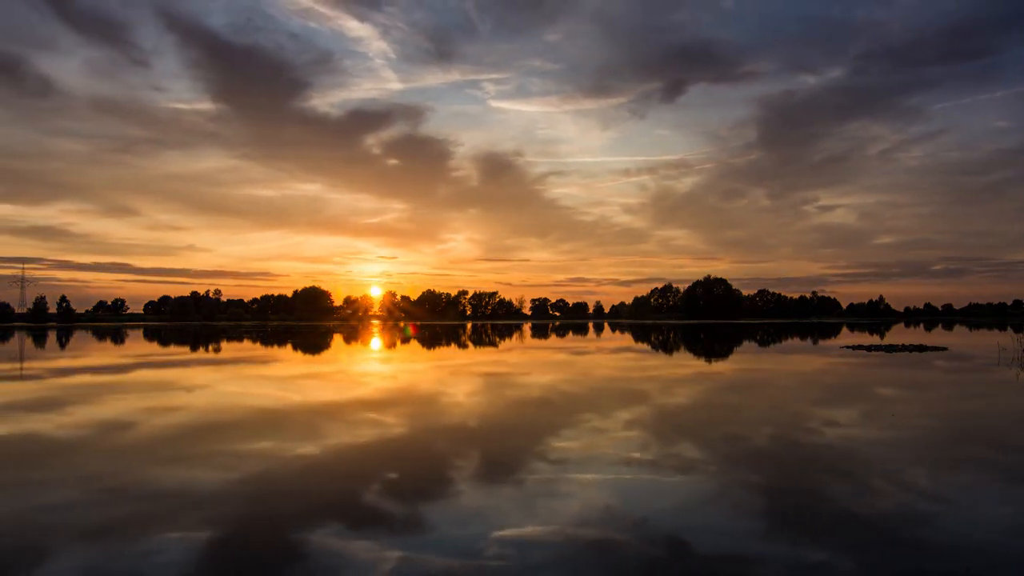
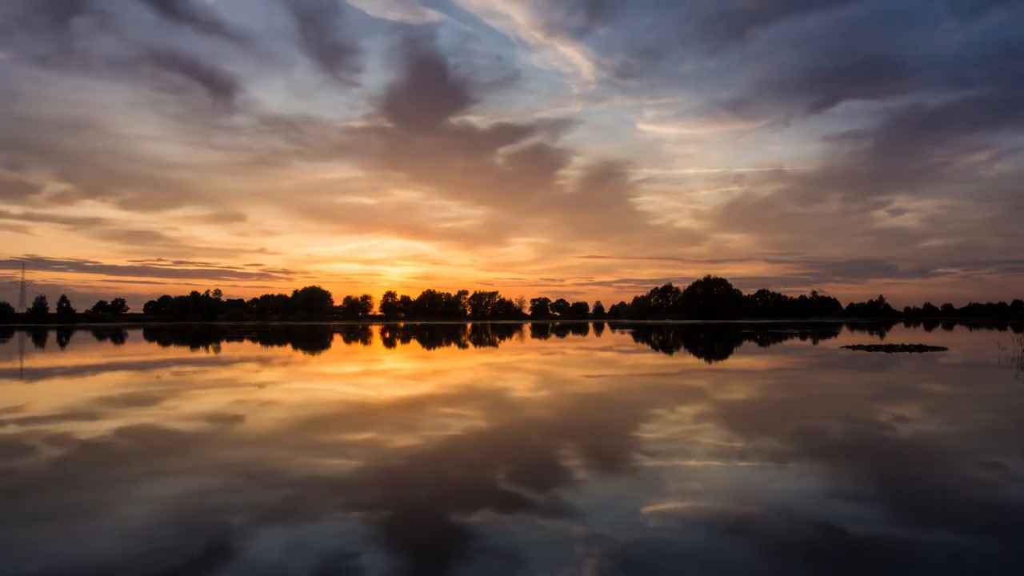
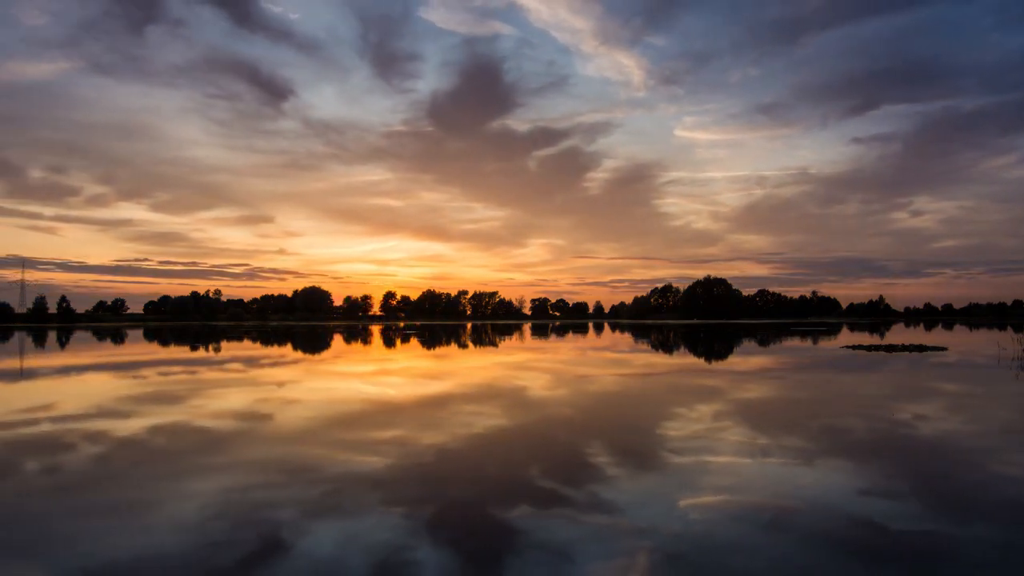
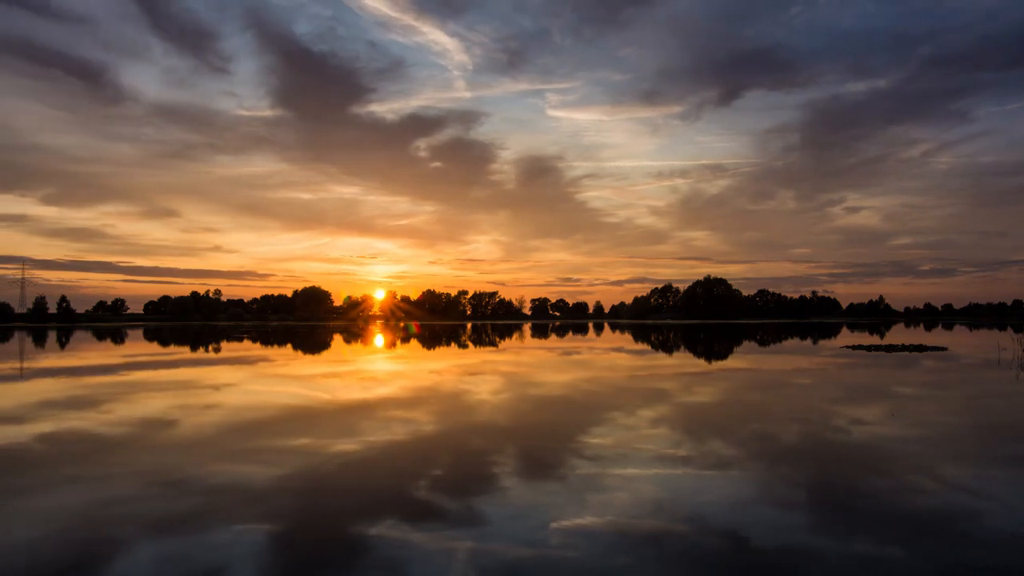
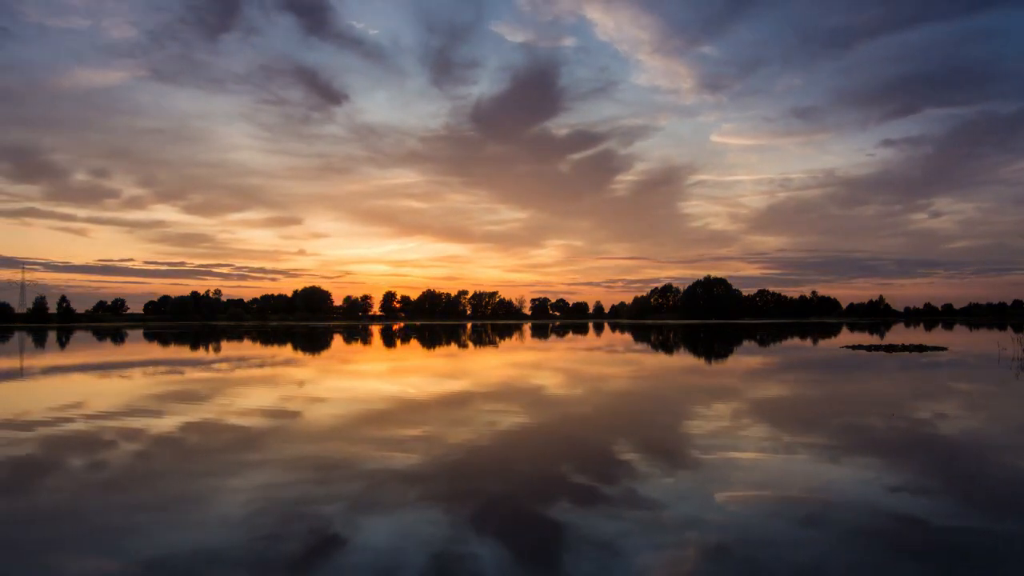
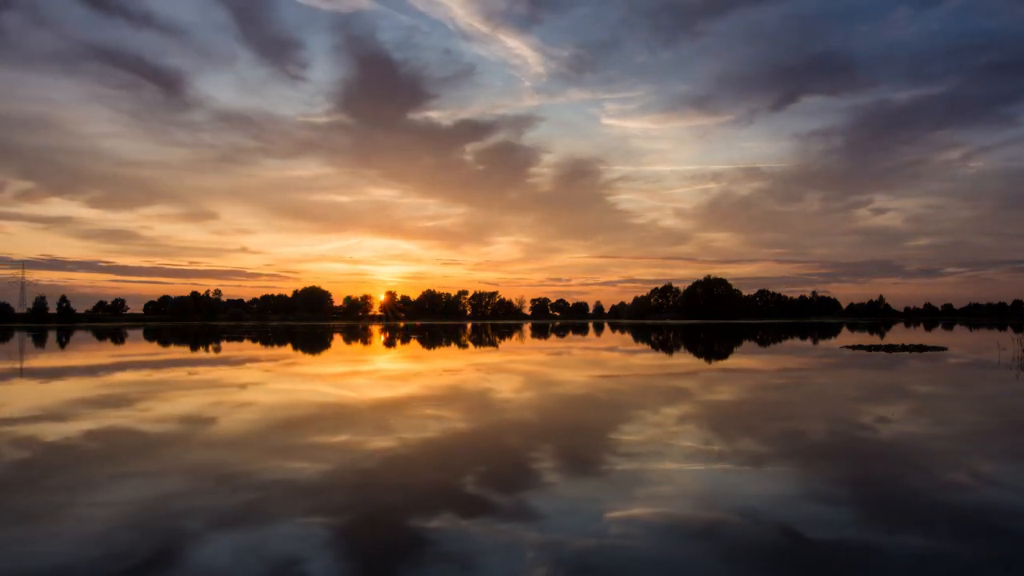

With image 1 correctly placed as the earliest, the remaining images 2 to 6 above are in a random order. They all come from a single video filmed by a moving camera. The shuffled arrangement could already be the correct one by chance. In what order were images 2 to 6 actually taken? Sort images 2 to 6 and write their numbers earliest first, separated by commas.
4, 6, 2, 3, 5
